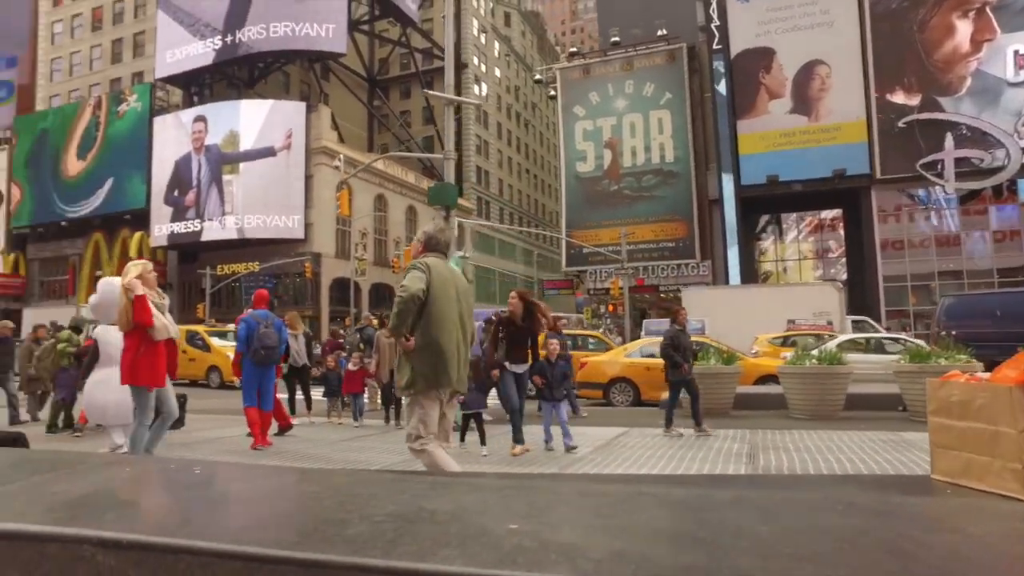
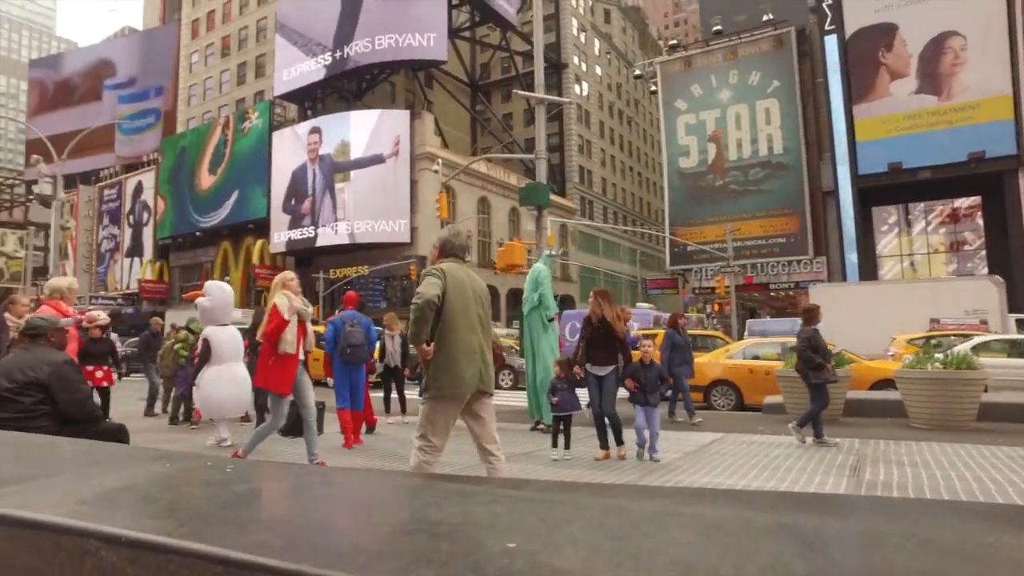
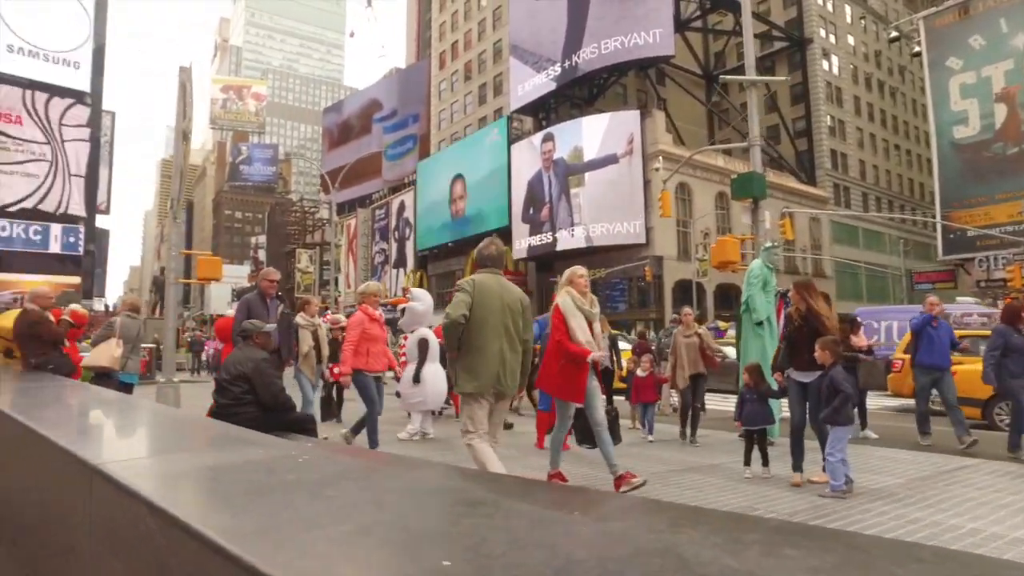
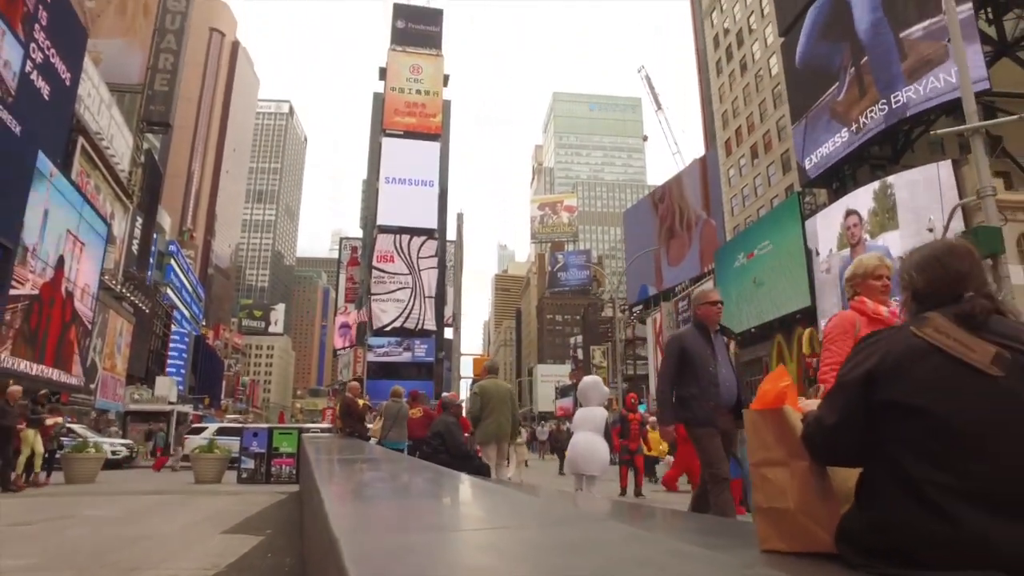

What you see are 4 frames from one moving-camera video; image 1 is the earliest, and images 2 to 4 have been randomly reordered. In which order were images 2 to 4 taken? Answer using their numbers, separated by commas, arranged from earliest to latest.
2, 3, 4
